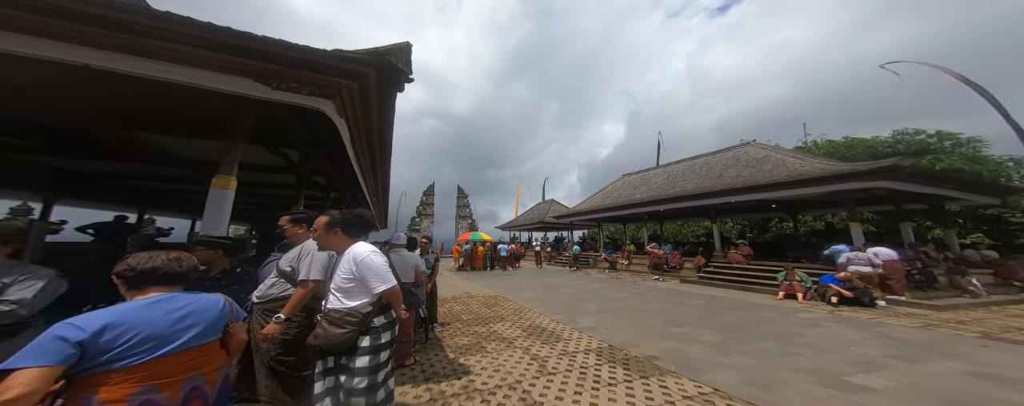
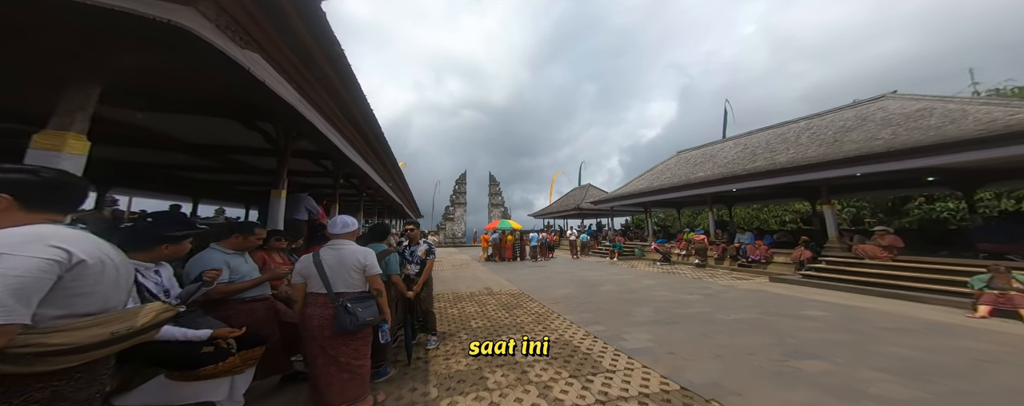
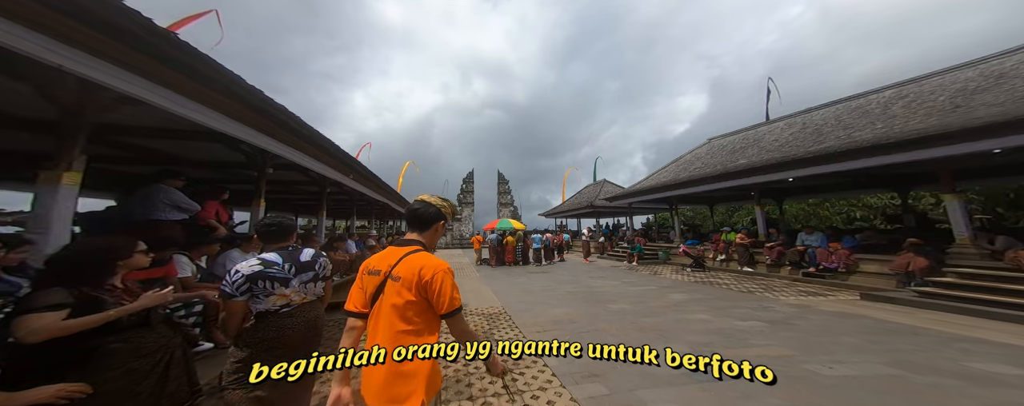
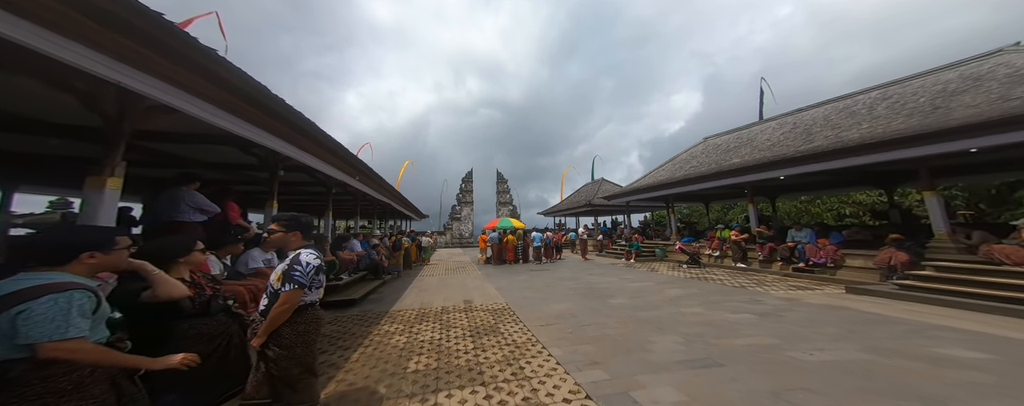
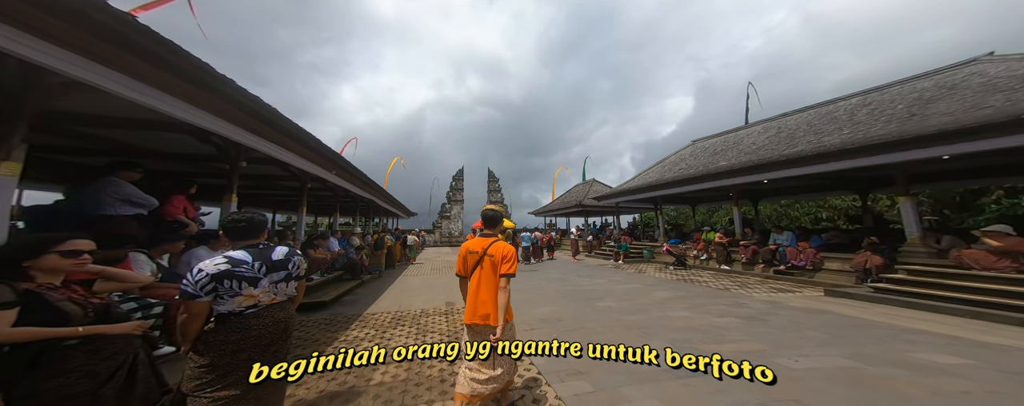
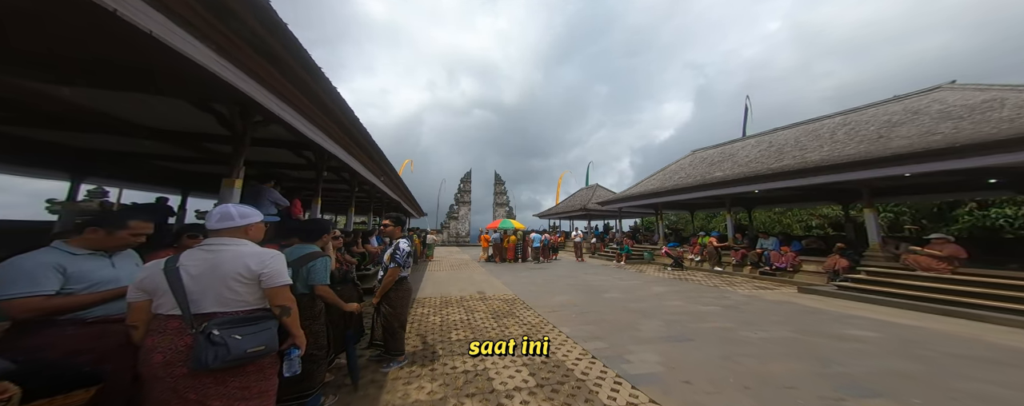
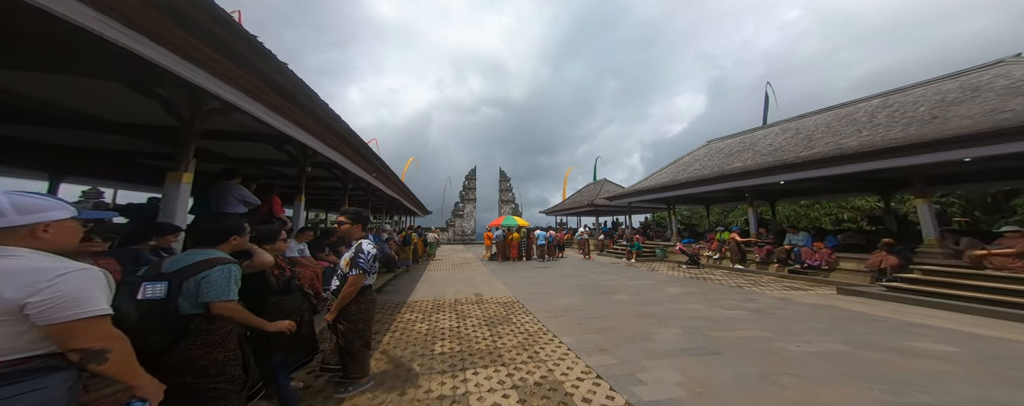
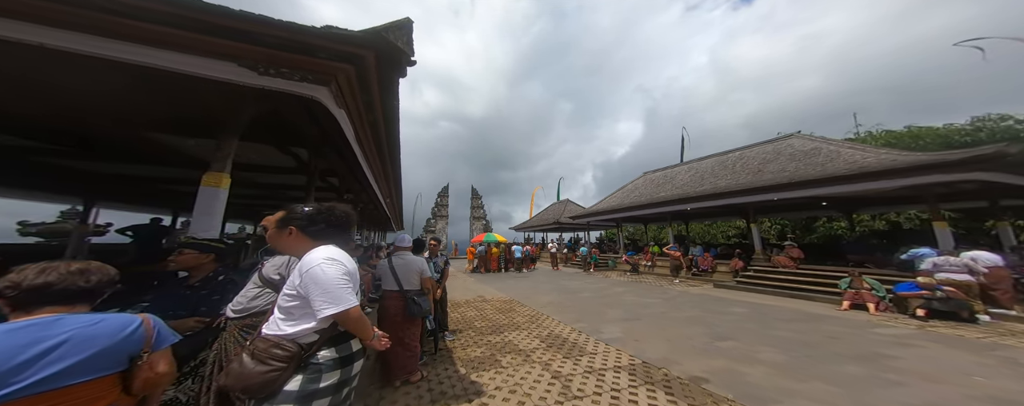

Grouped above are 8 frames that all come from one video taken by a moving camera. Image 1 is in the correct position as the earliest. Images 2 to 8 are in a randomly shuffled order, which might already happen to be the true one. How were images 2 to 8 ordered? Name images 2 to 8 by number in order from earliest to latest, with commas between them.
8, 2, 6, 7, 4, 3, 5
